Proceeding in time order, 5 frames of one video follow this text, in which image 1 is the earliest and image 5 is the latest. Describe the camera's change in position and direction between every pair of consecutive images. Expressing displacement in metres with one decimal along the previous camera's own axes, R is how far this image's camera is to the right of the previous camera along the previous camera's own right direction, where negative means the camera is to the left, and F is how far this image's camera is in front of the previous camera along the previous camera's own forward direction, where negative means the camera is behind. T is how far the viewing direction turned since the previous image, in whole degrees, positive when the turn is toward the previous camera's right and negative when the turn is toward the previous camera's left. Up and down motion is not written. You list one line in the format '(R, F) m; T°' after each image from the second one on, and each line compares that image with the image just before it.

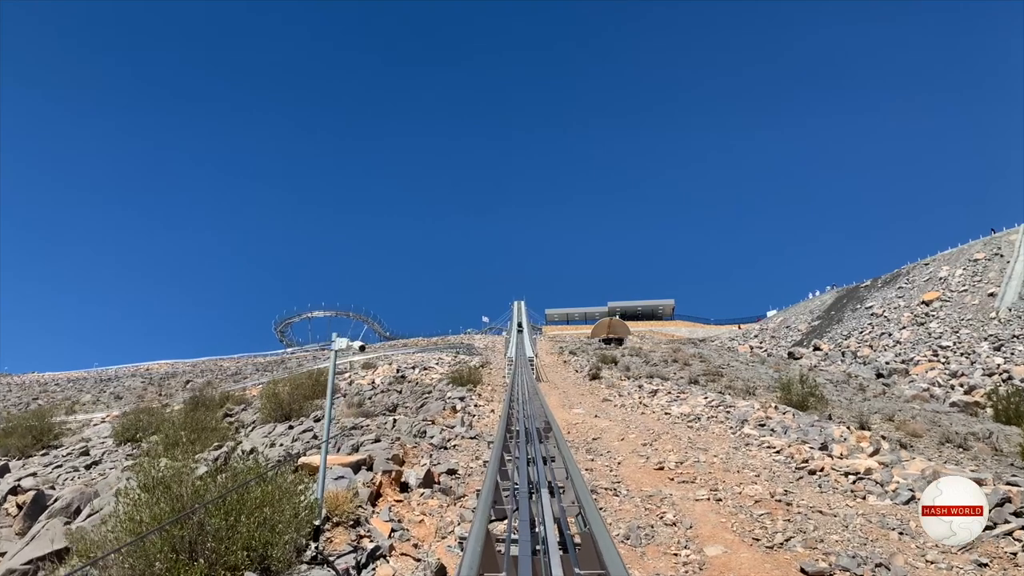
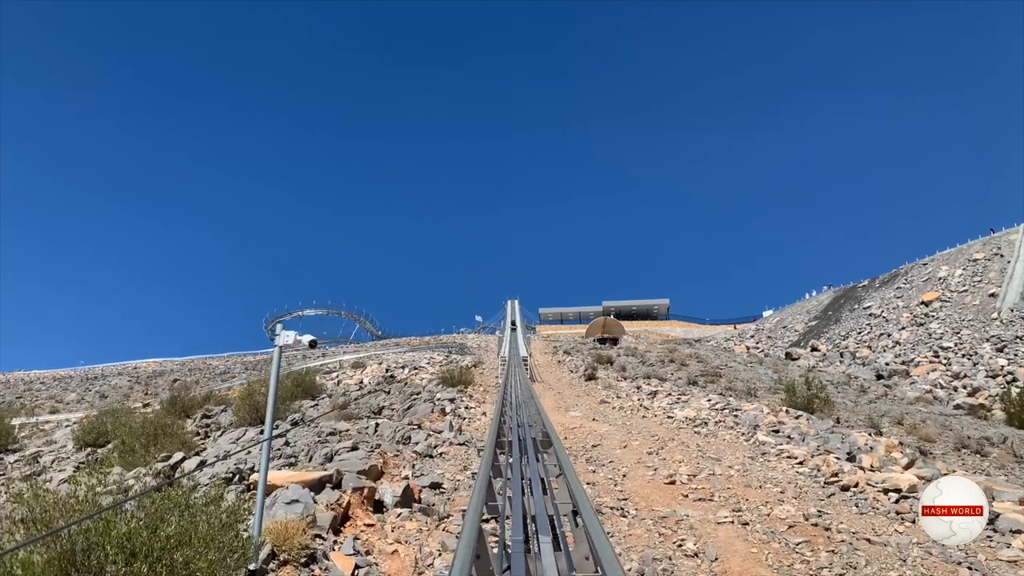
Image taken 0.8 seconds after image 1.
(0.0, +1.1) m; +1°
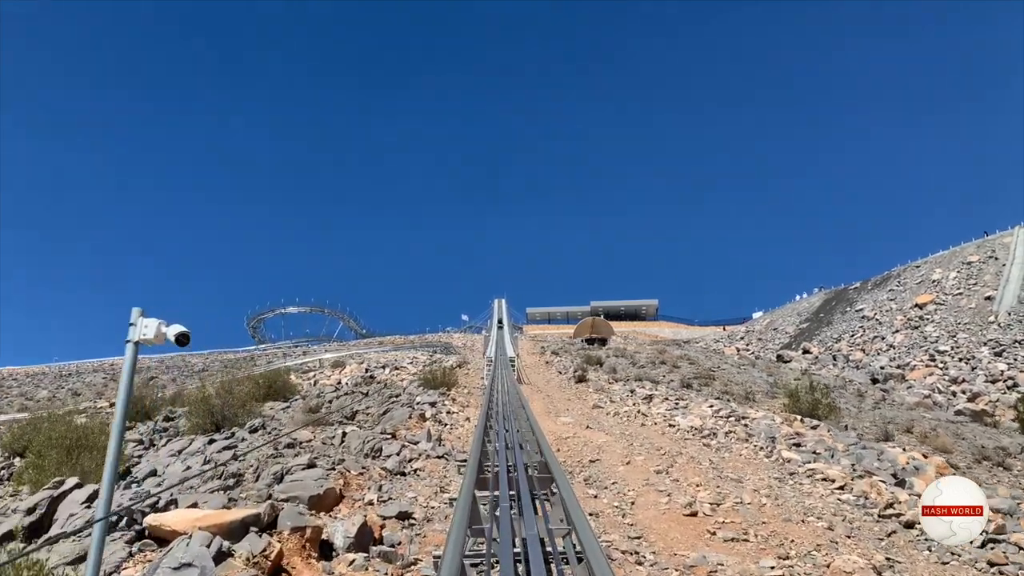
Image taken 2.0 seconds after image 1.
(0.0, +1.5) m; +1°
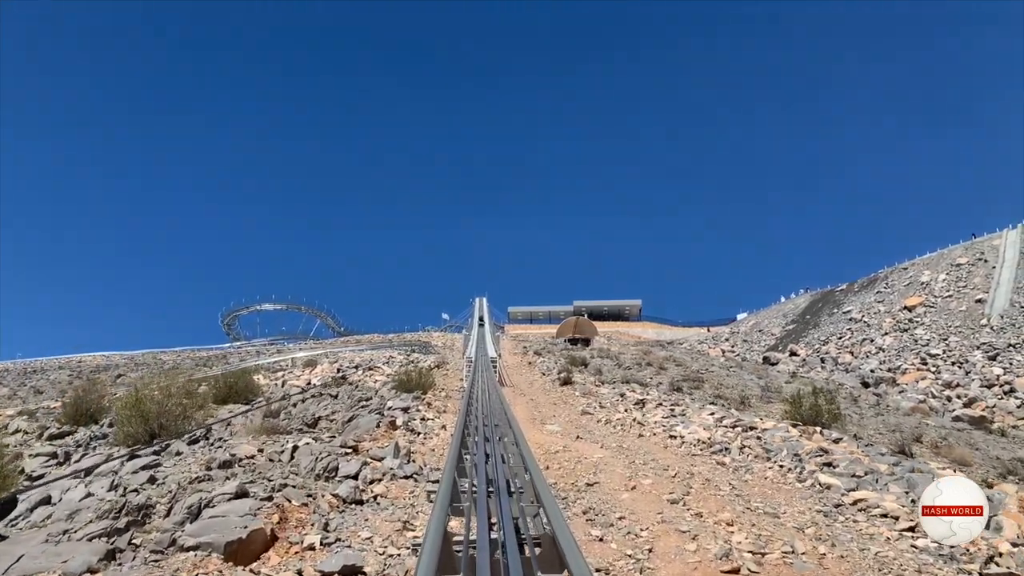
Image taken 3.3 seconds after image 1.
(0.0, +1.7) m; +2°
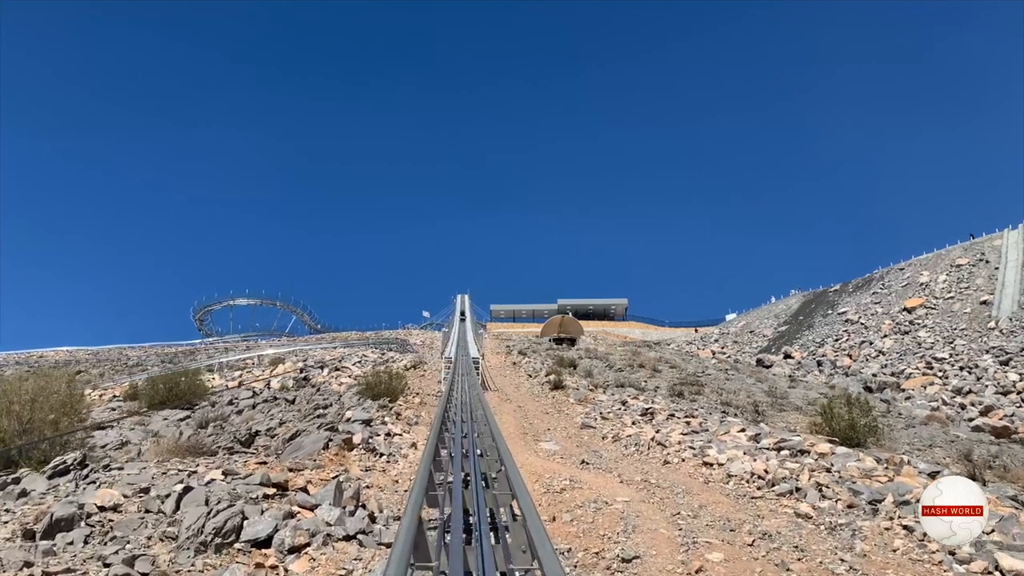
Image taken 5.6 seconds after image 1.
(-0.2, +2.9) m; +2°
